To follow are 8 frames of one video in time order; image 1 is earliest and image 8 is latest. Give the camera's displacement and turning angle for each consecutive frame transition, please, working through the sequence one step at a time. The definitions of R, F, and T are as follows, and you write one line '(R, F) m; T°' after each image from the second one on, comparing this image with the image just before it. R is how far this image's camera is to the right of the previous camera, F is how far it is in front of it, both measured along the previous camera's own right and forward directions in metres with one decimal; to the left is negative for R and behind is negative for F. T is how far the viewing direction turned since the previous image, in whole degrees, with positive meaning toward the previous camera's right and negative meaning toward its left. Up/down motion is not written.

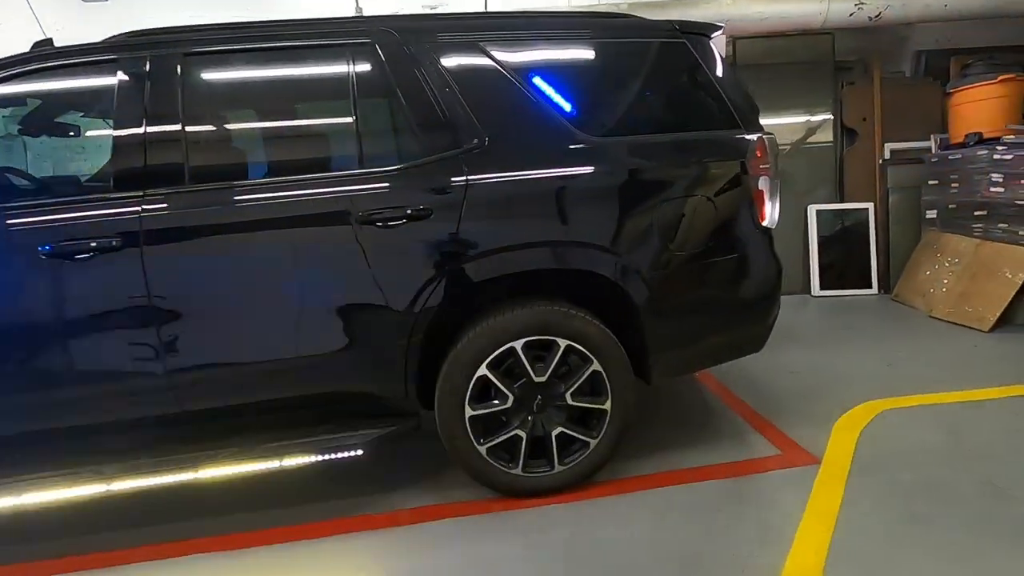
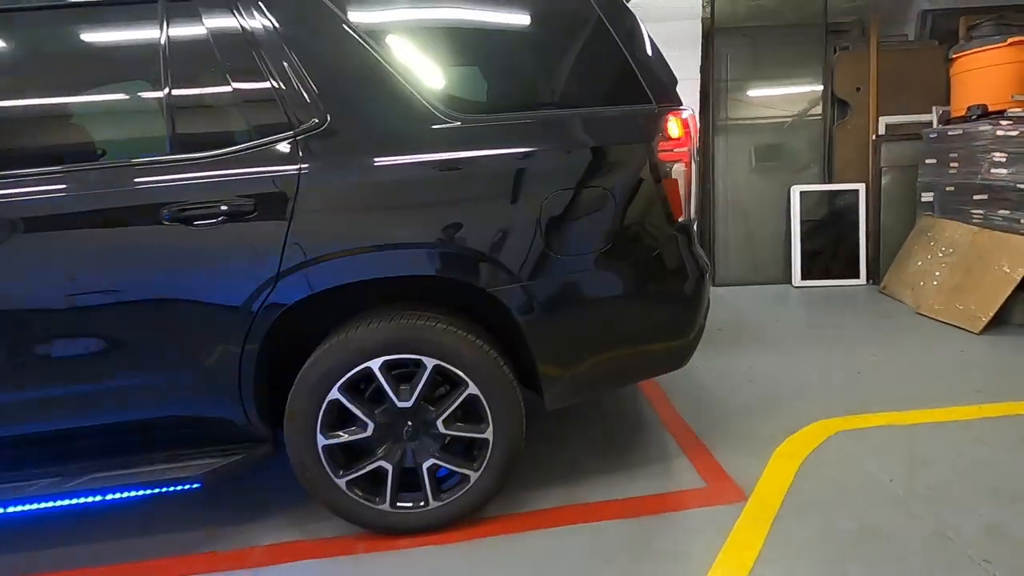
(+0.5, +0.3) m; -2°
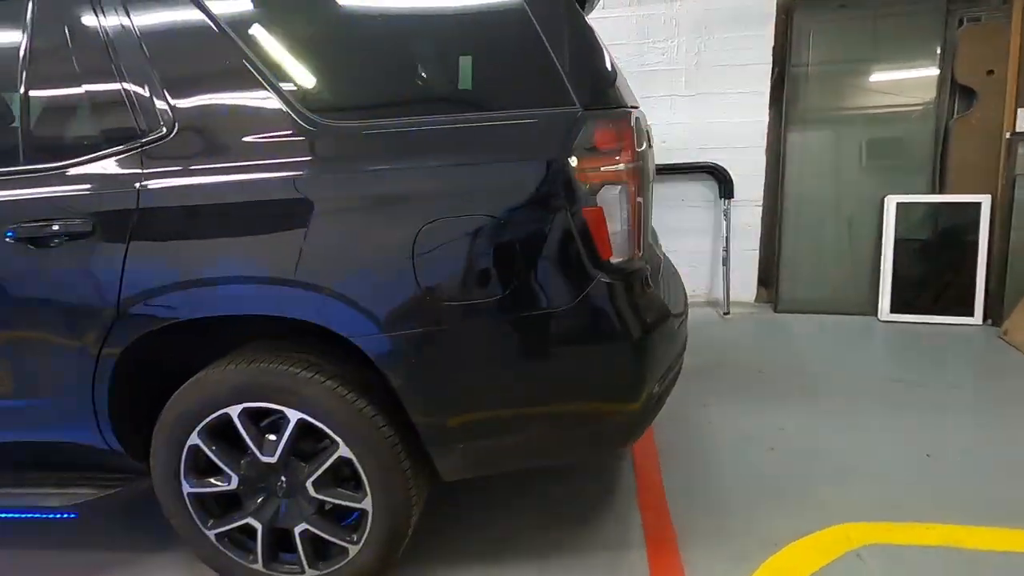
(+0.6, +0.4) m; -11°
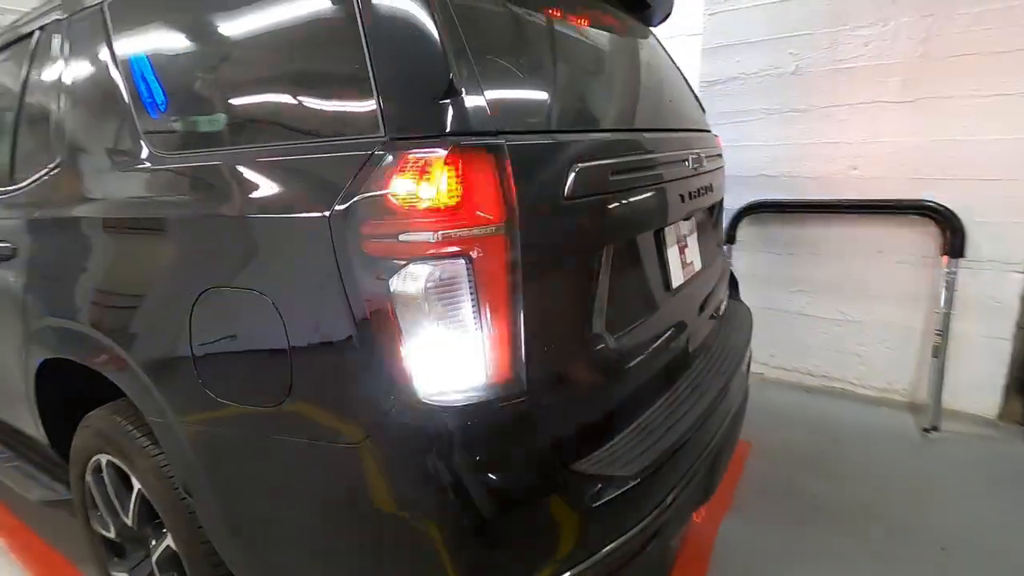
(+0.7, +0.6) m; -25°
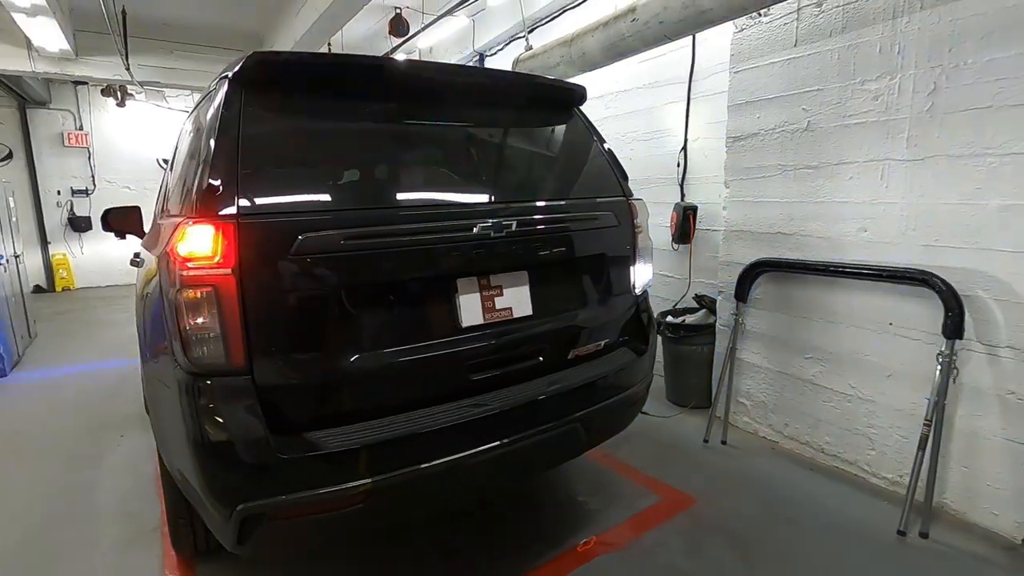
(+1.1, -0.2) m; -23°
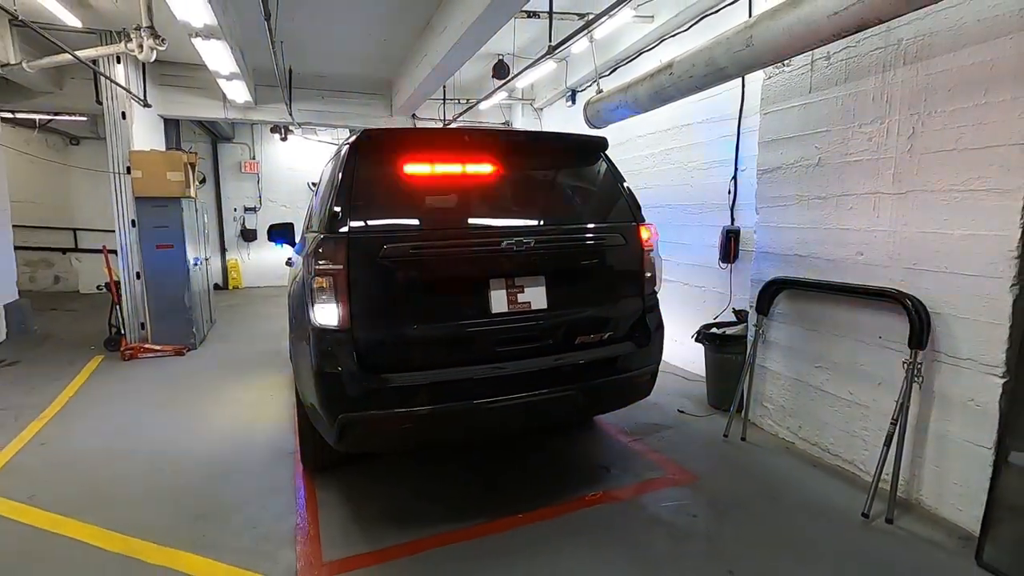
(+0.4, -0.6) m; -12°
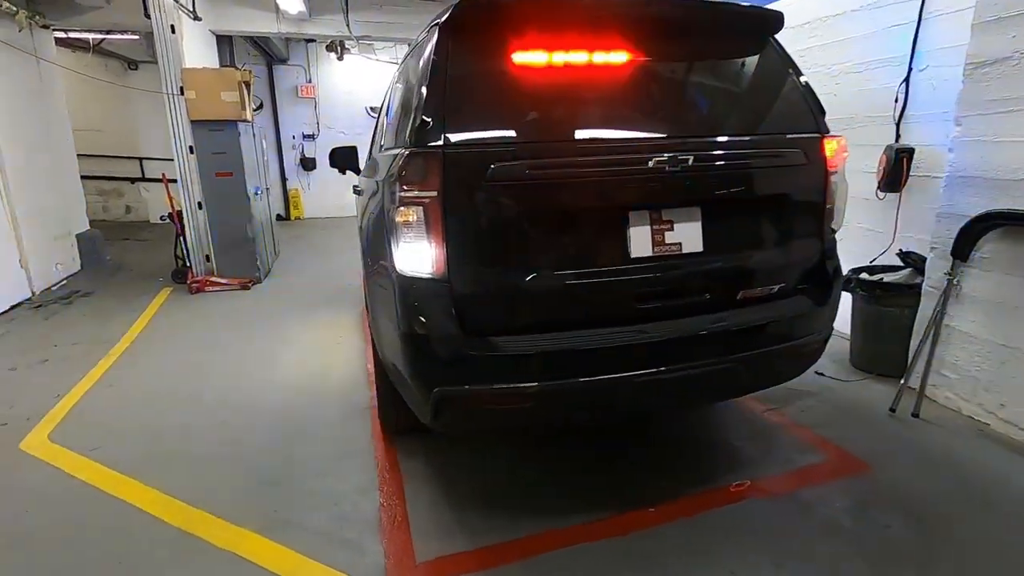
(-0.3, +0.6) m; -6°
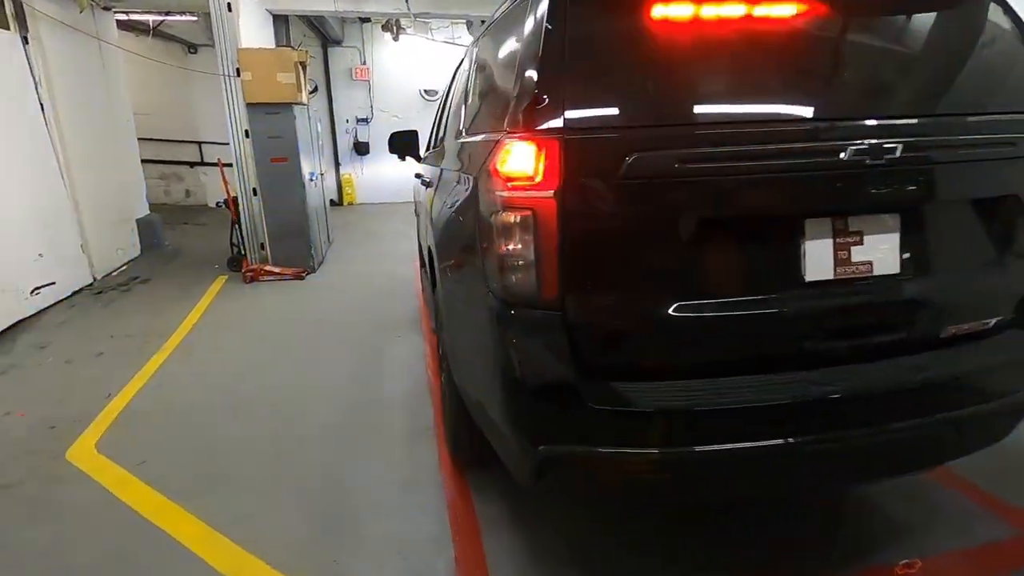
(-0.2, +0.4) m; -5°
